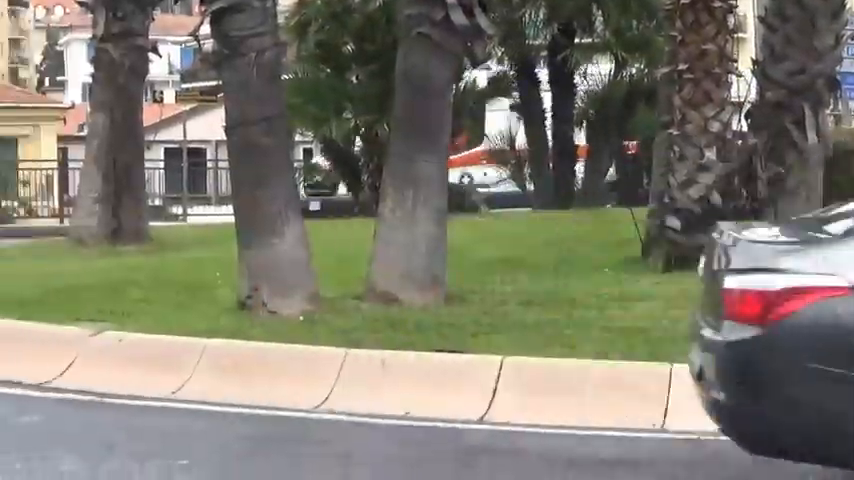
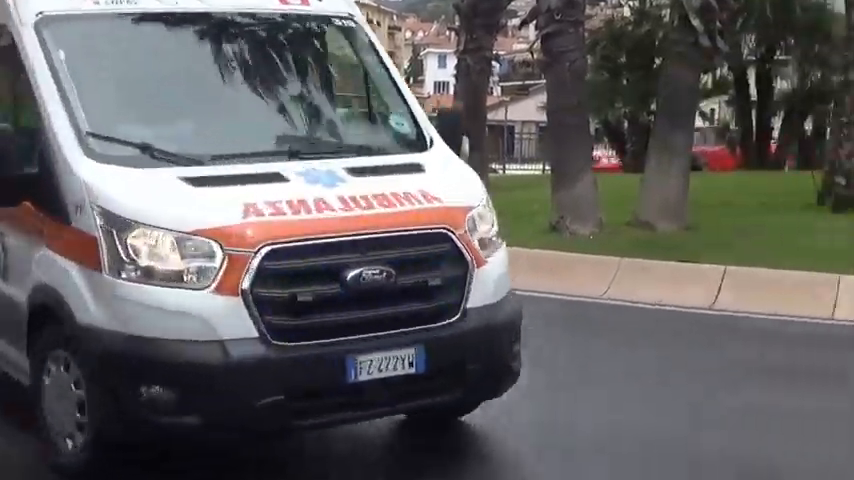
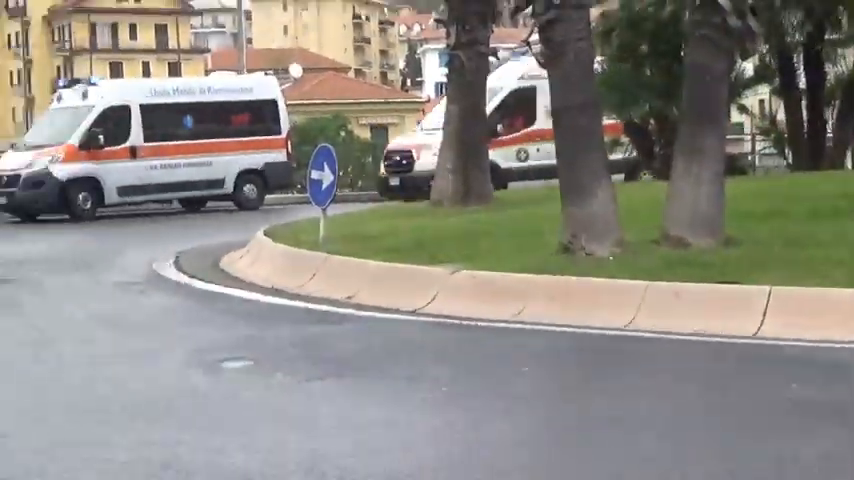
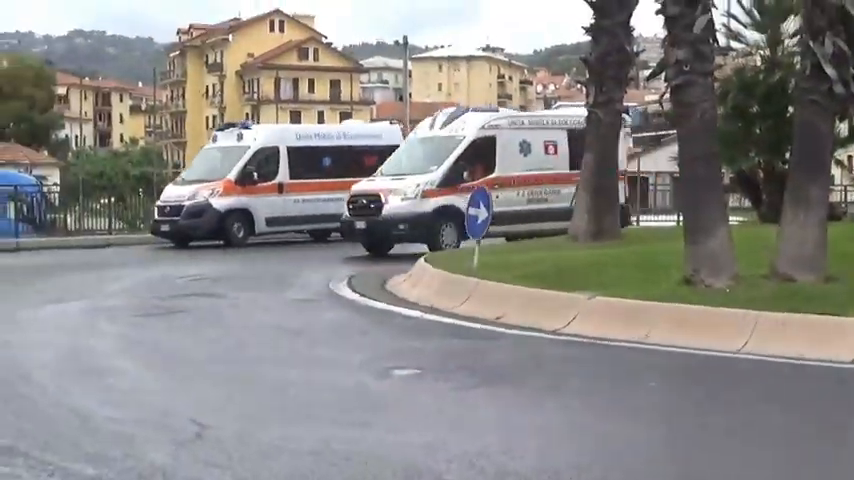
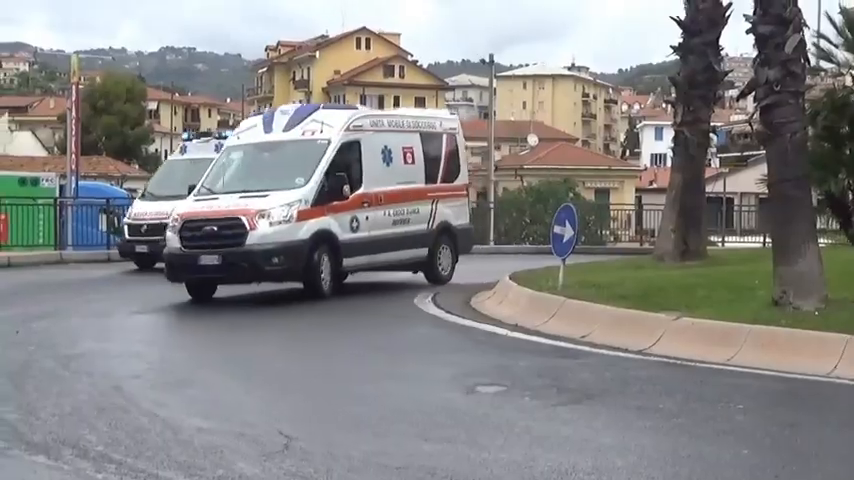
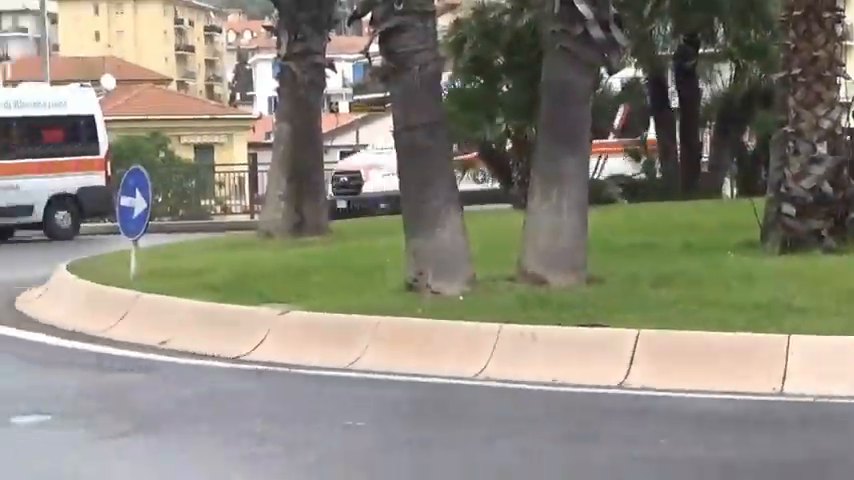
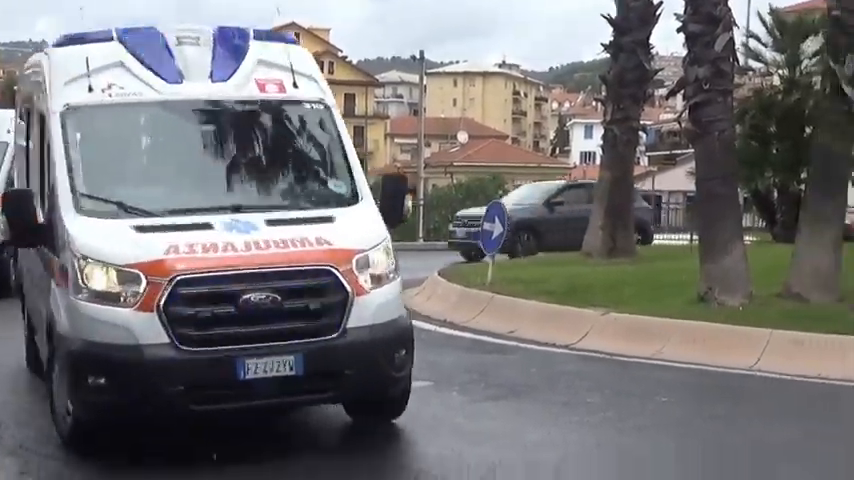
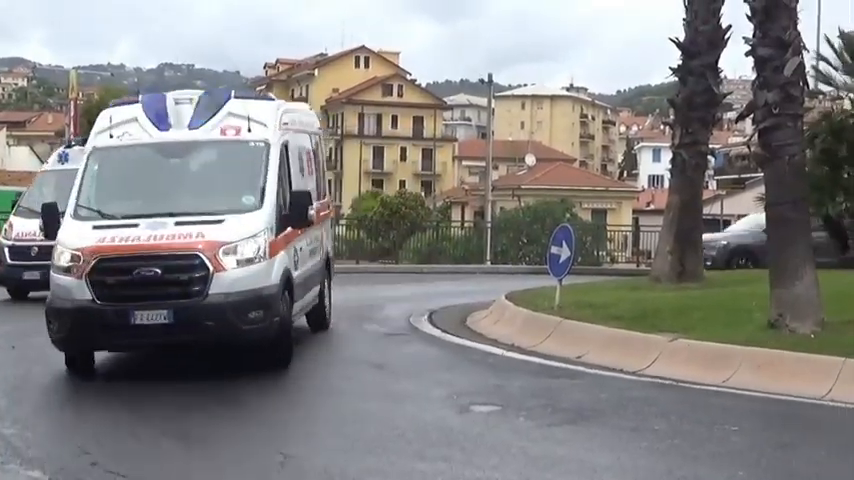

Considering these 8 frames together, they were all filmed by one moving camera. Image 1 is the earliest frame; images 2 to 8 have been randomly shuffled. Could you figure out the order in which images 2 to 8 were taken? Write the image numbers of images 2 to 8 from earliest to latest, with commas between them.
6, 3, 4, 5, 8, 7, 2
